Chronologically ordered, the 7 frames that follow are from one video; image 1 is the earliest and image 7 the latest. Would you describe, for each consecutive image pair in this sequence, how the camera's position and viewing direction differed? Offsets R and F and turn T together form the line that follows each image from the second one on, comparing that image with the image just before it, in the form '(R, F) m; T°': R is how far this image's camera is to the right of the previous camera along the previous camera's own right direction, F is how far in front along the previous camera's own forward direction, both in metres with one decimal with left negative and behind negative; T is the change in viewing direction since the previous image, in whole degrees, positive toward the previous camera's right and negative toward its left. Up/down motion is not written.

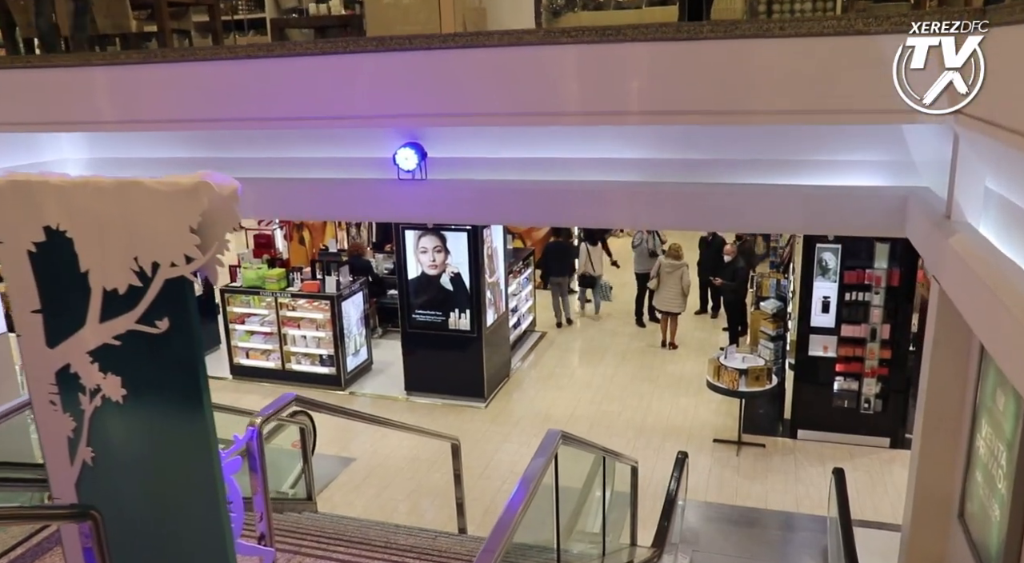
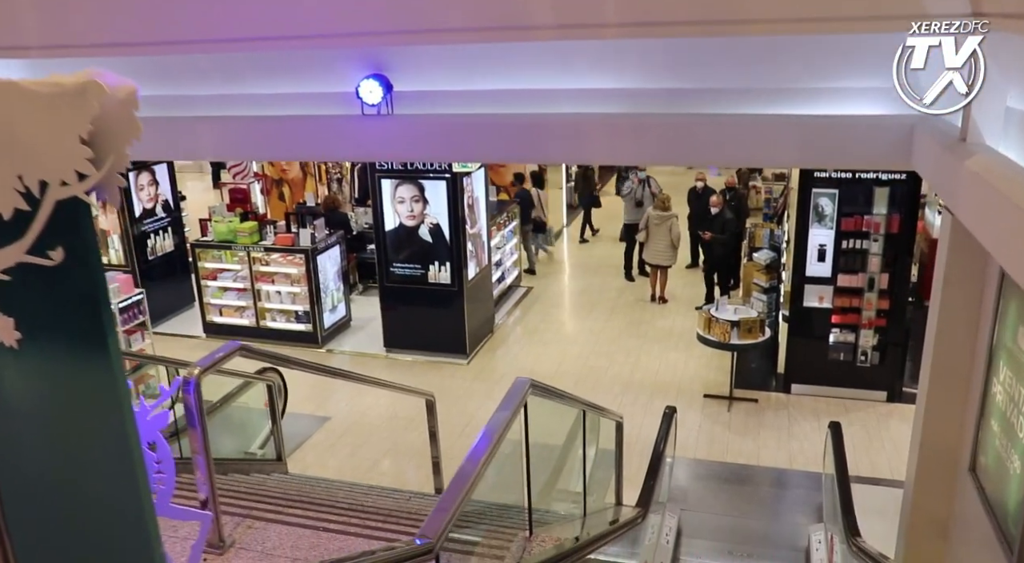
(+0.1, +0.4) m; 0°
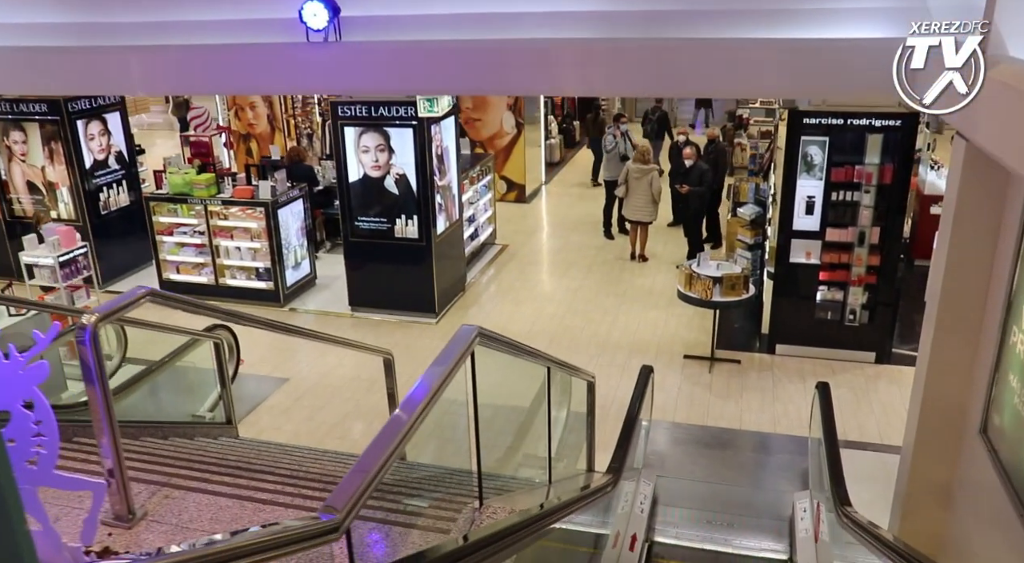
(+0.1, +0.4) m; +1°
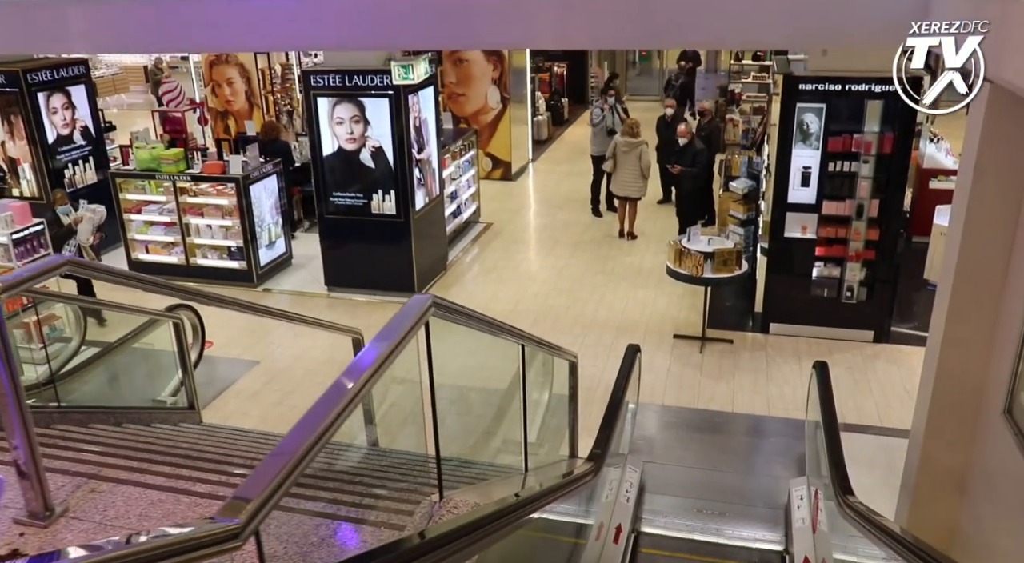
(+0.1, +0.3) m; +1°
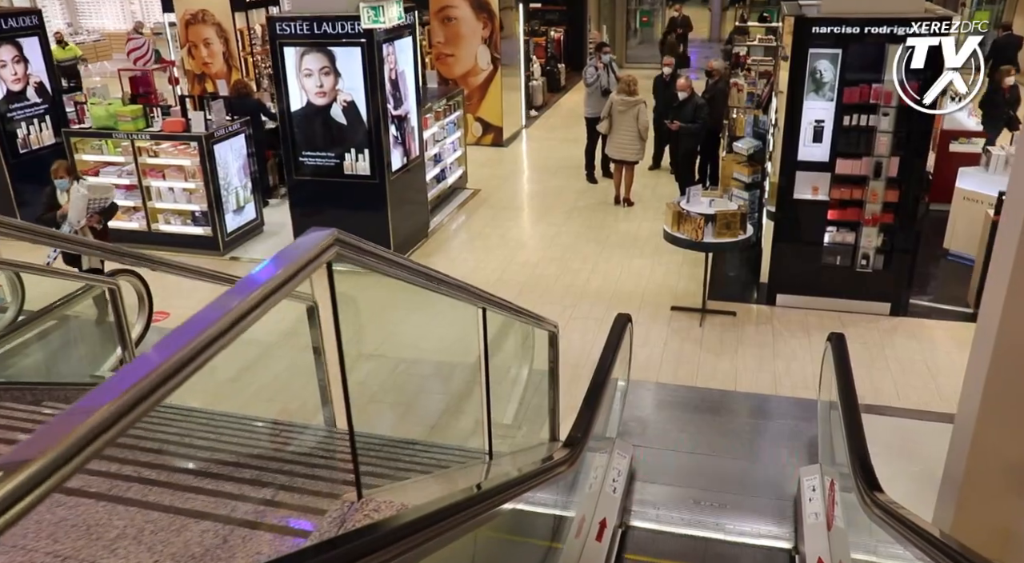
(+0.2, +0.6) m; 0°
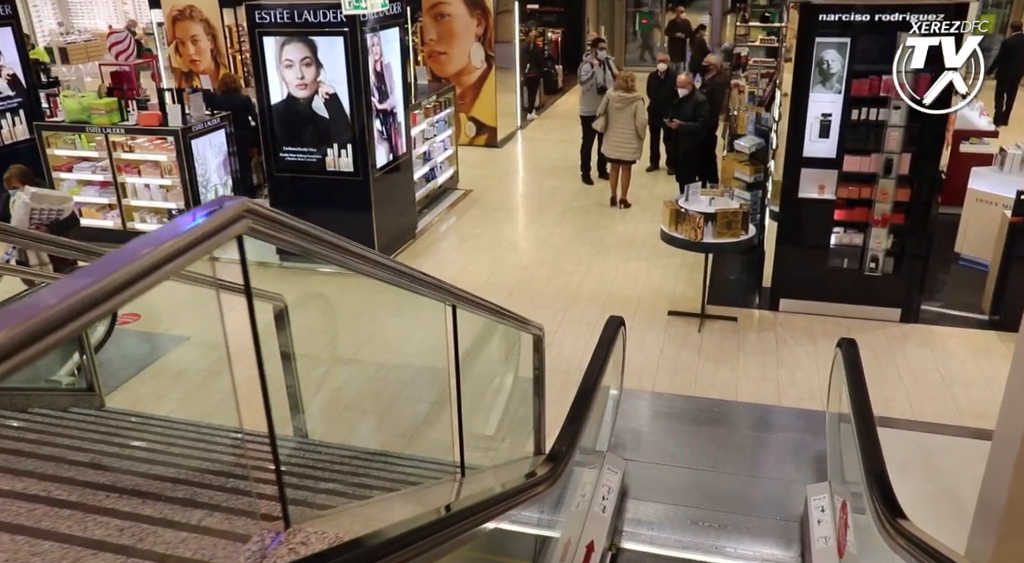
(+0.1, +0.3) m; 0°
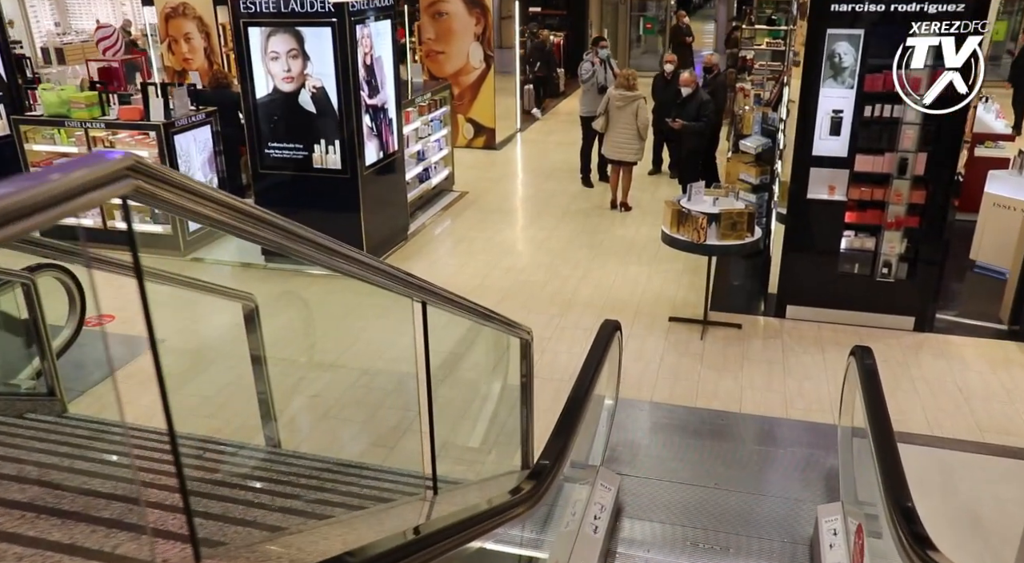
(+0.1, +0.3) m; 0°
